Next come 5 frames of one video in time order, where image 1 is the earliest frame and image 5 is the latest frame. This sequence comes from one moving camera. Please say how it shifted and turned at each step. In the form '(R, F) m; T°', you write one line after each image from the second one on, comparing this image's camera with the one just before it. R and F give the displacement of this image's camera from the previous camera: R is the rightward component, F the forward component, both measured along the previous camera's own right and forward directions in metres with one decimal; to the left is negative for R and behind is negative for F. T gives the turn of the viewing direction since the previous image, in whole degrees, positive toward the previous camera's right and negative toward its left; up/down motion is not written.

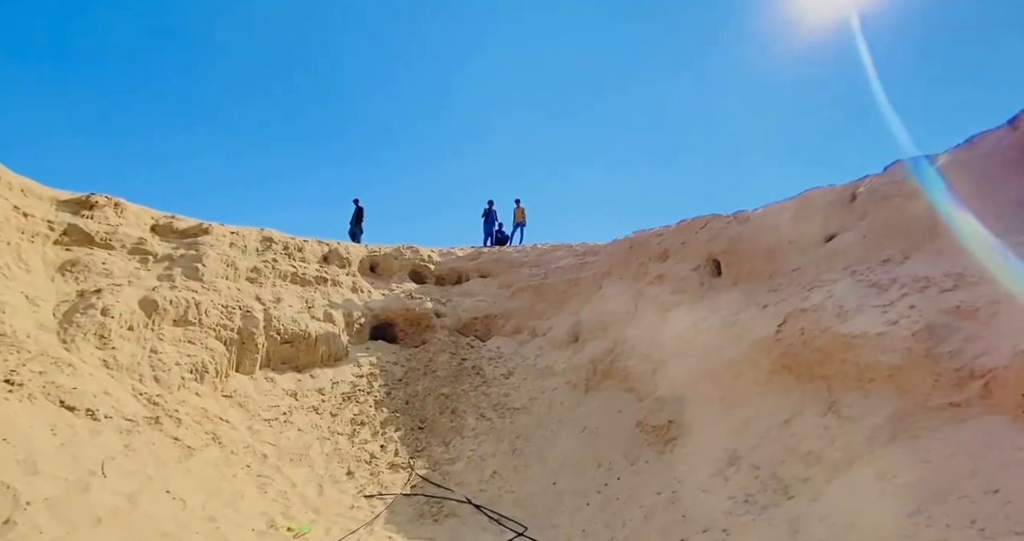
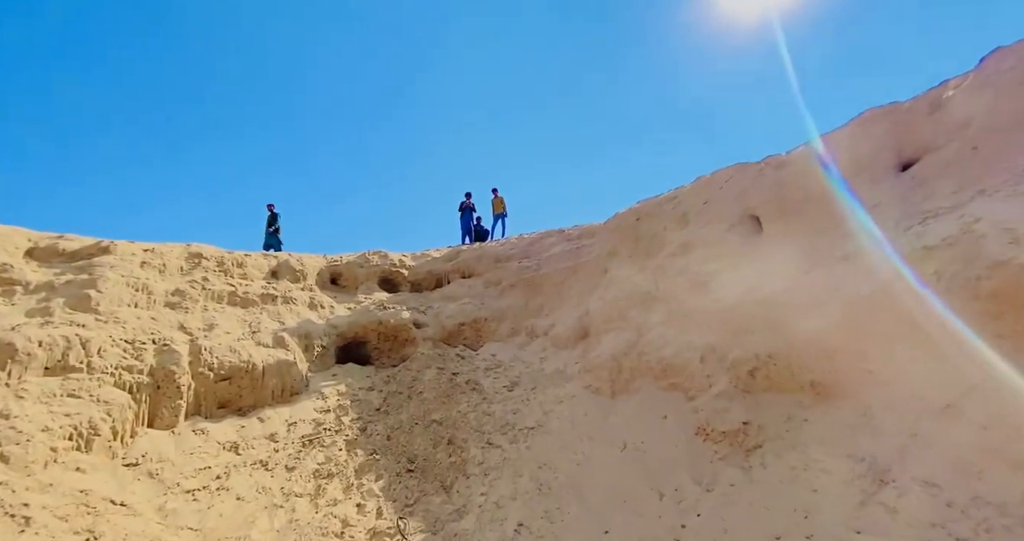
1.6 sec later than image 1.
(-0.2, +2.0) m; +2°
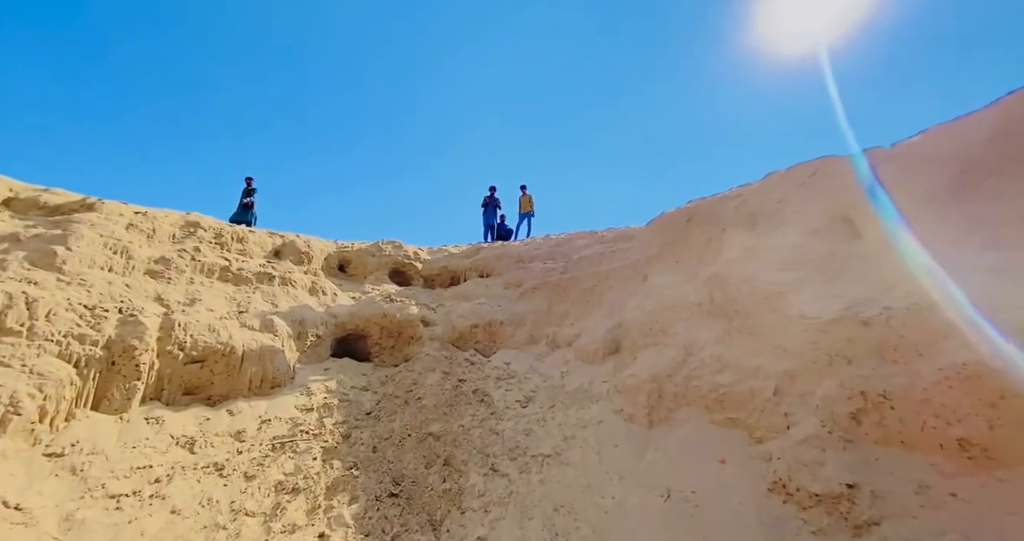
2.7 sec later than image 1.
(-0.1, +1.2) m; -2°
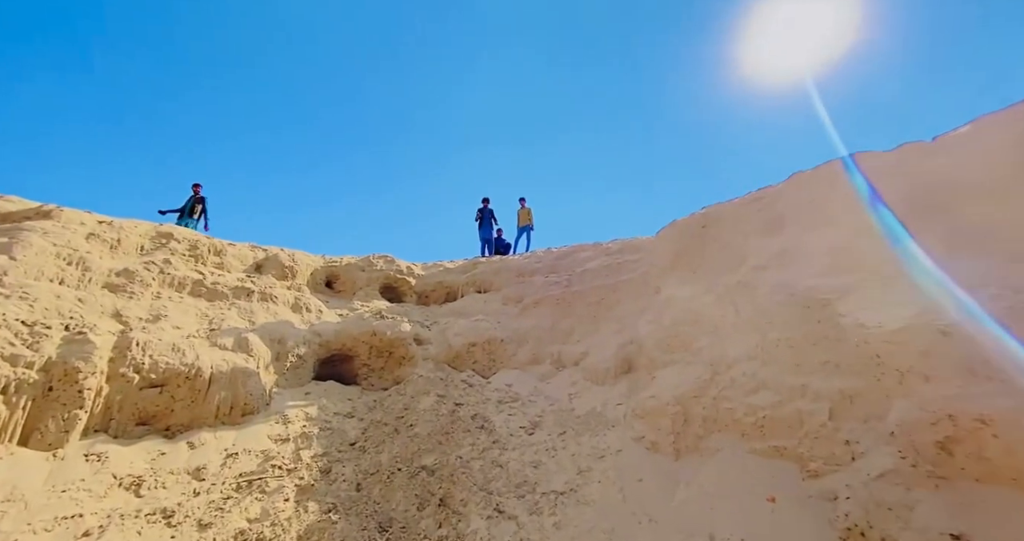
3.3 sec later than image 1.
(-0.1, +0.8) m; +1°
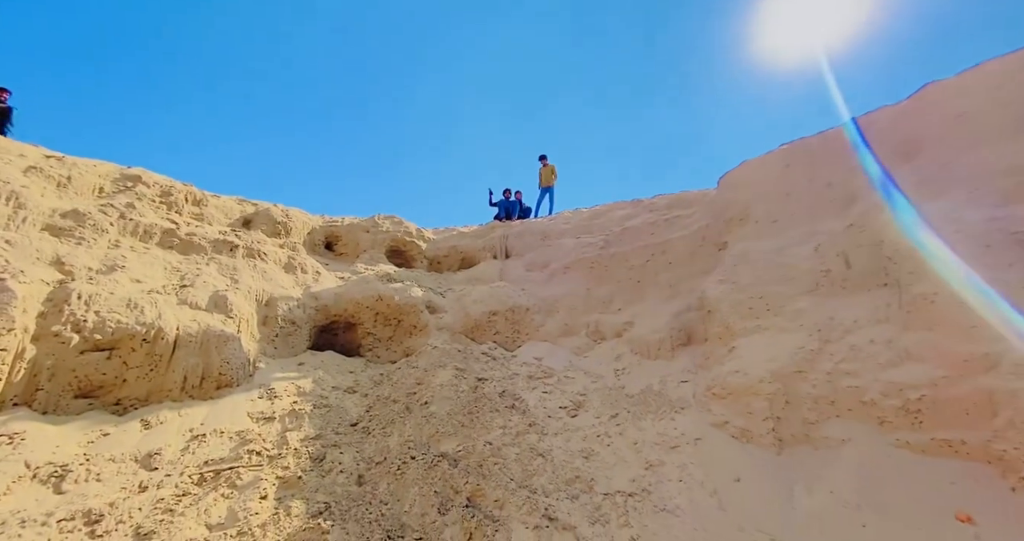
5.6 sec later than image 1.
(-0.3, +1.3) m; -1°
